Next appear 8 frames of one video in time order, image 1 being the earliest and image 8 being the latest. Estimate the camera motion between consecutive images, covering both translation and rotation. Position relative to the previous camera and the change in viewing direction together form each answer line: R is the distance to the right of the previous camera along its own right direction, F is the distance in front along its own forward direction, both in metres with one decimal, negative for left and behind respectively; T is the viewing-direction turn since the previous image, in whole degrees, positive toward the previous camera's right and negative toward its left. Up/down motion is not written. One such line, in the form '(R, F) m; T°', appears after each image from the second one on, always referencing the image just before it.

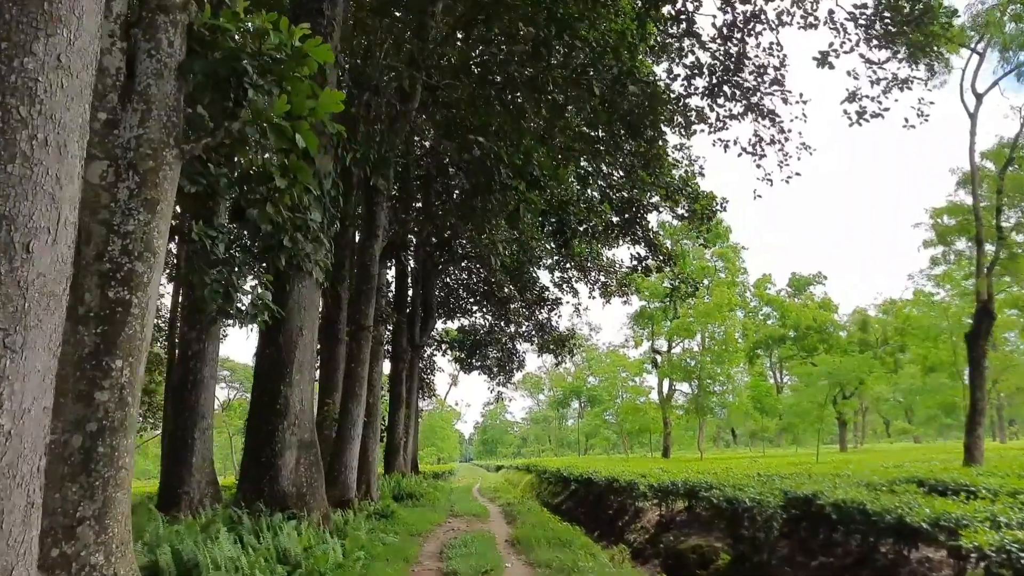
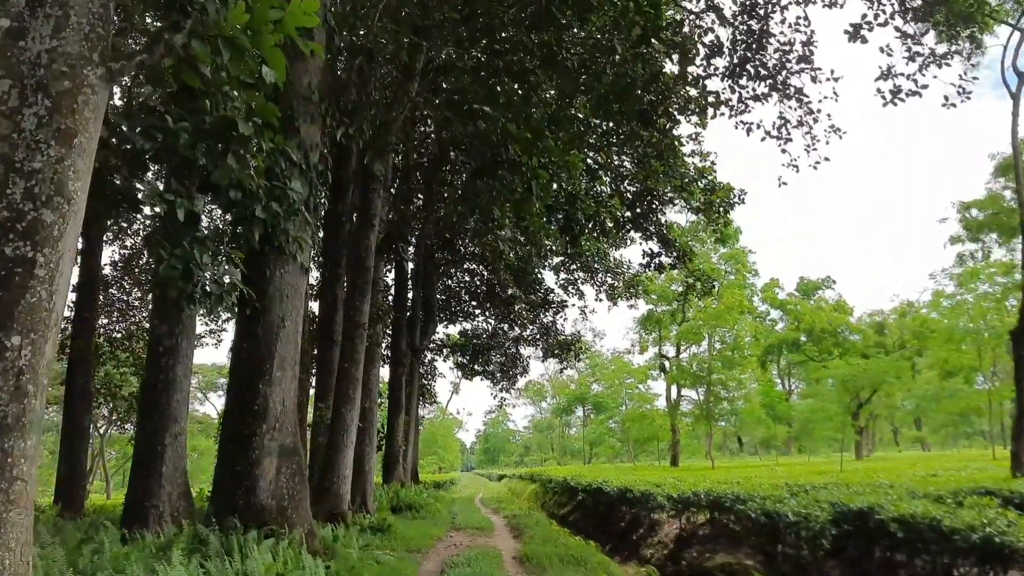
(-0.1, +0.8) m; 0°
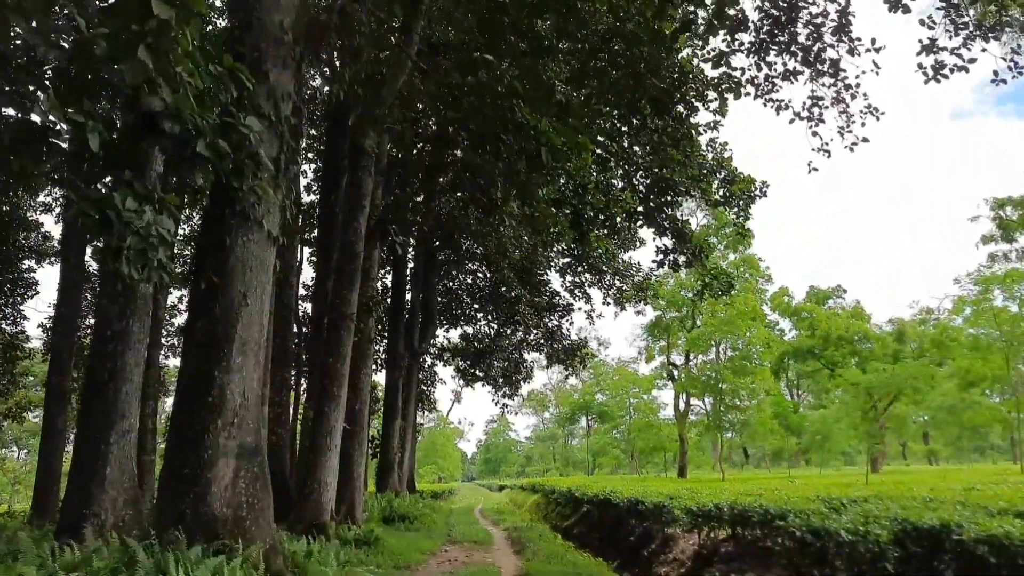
(0.0, +0.9) m; 0°
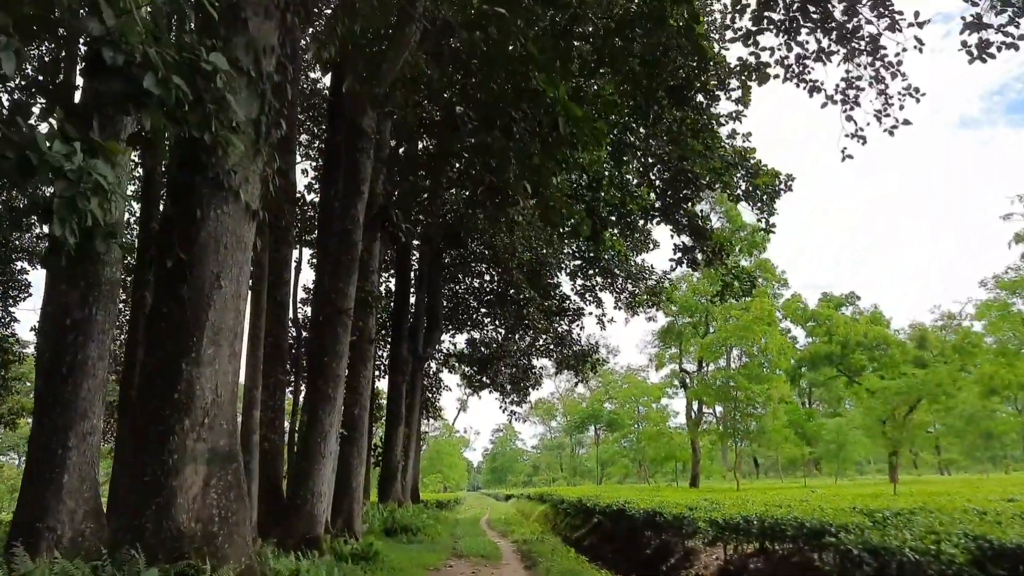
(0.0, +0.6) m; 0°
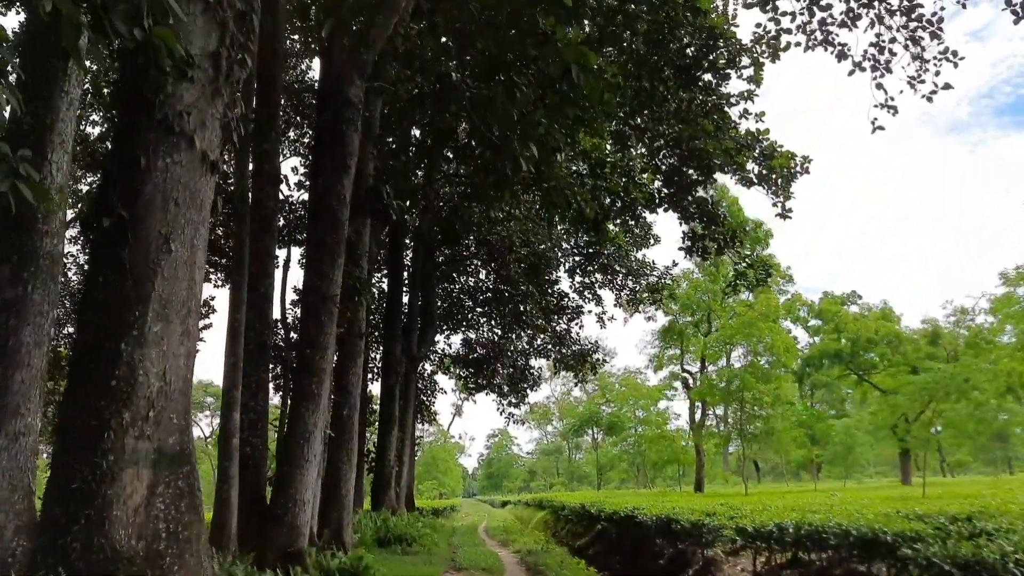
(-0.1, +0.8) m; +1°
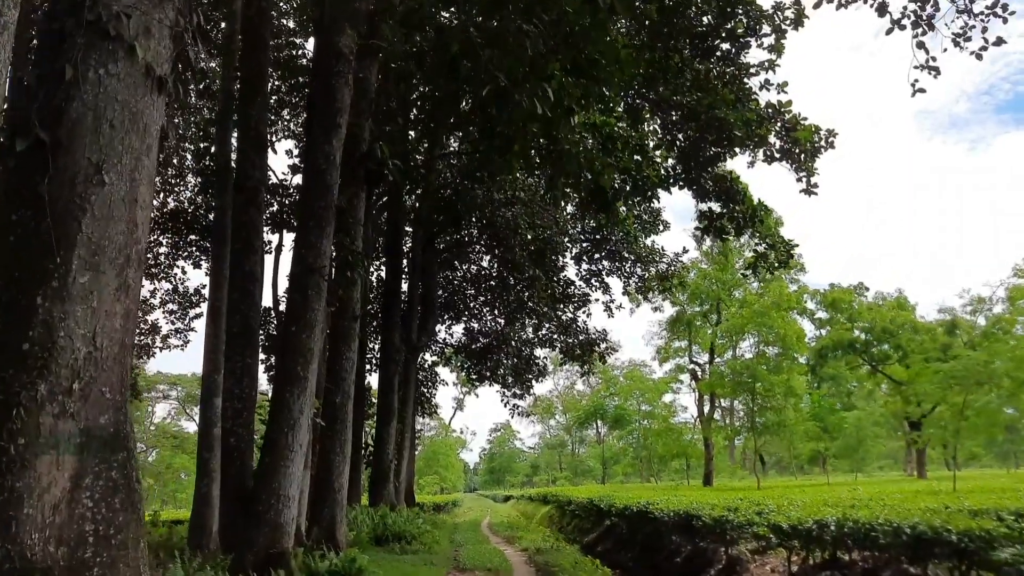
(-0.1, +0.7) m; 0°
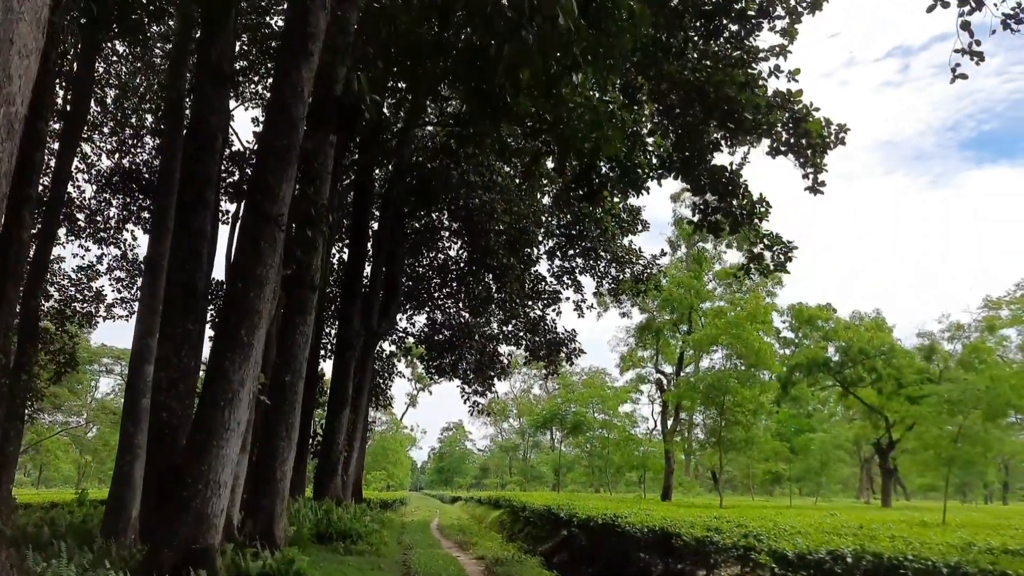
(-0.2, +0.9) m; +3°
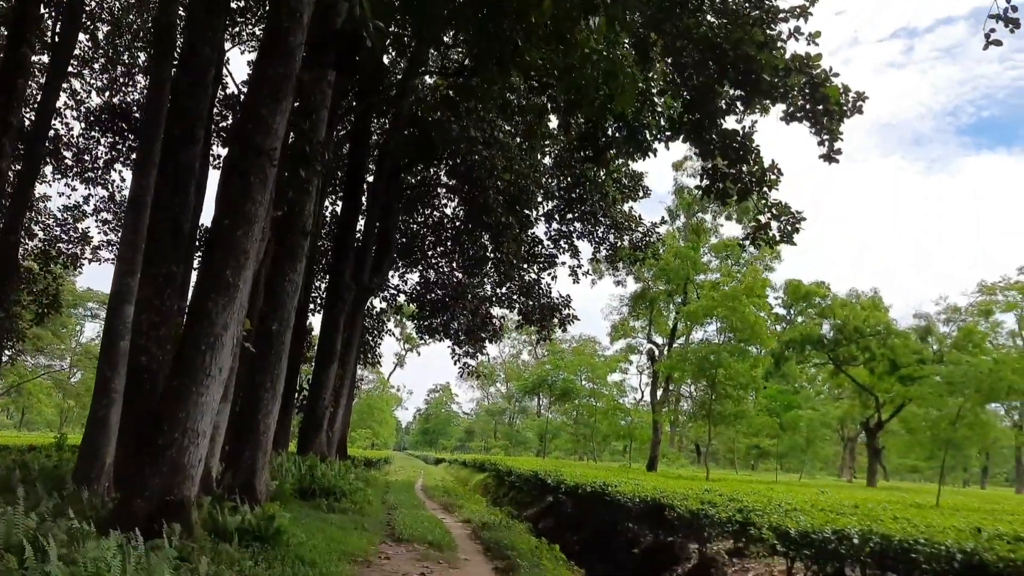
(-0.1, +0.3) m; +1°
